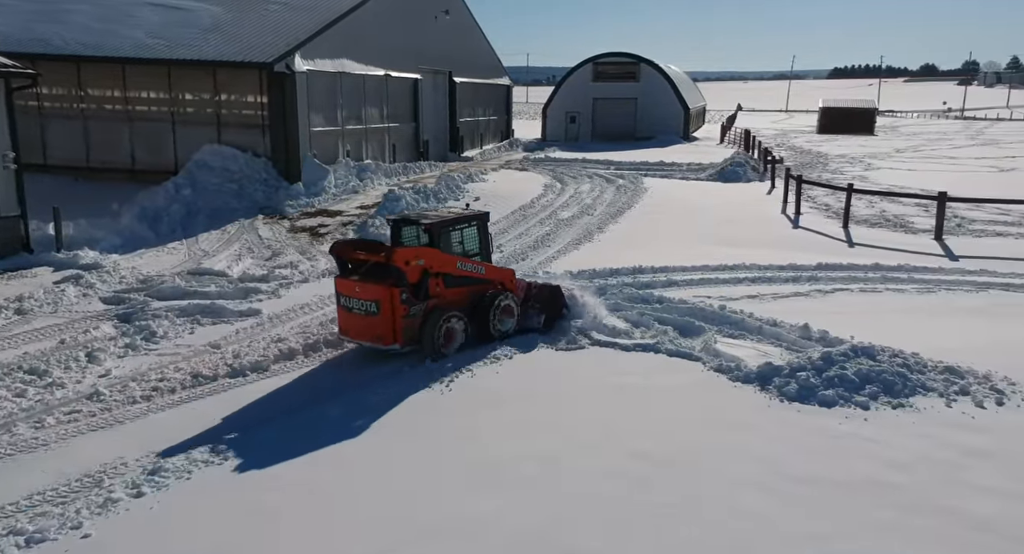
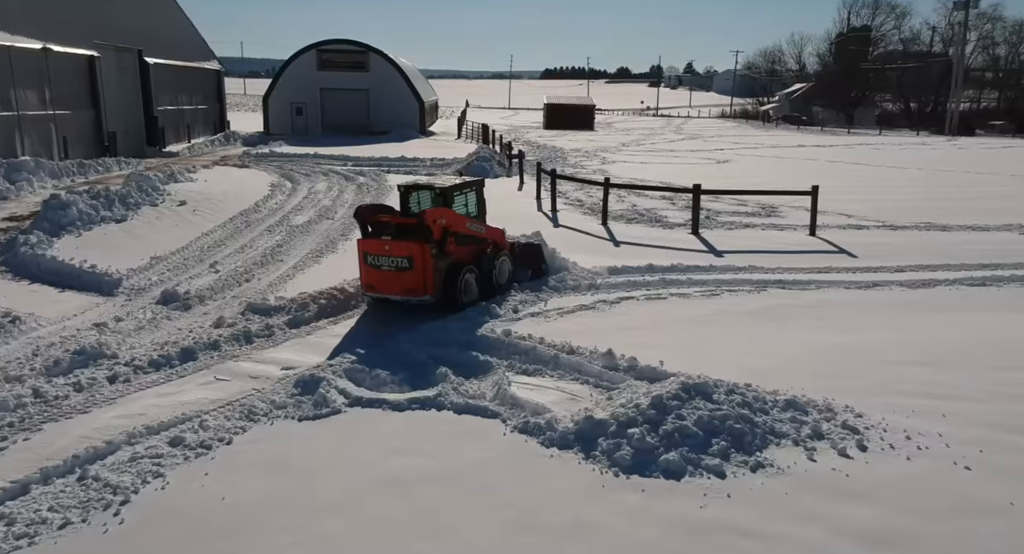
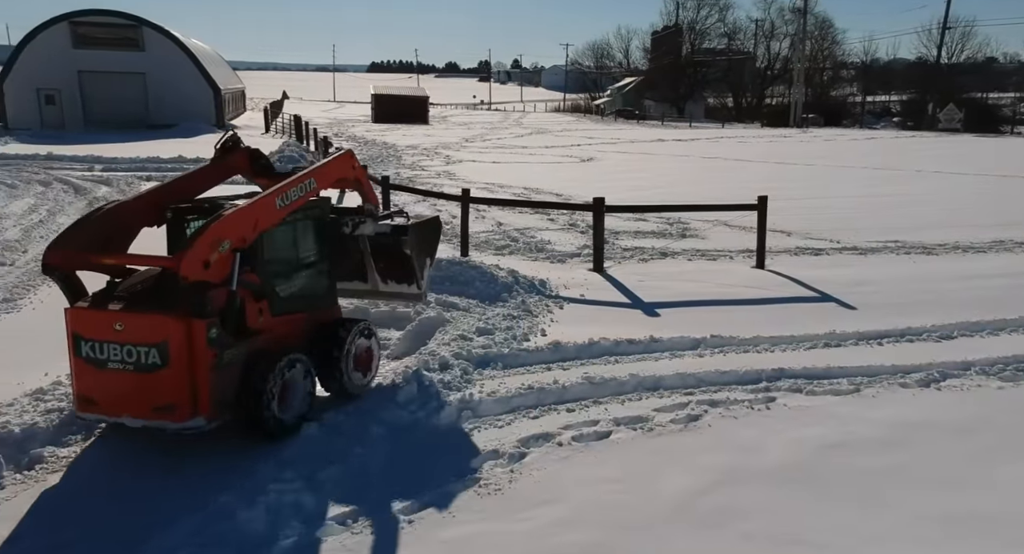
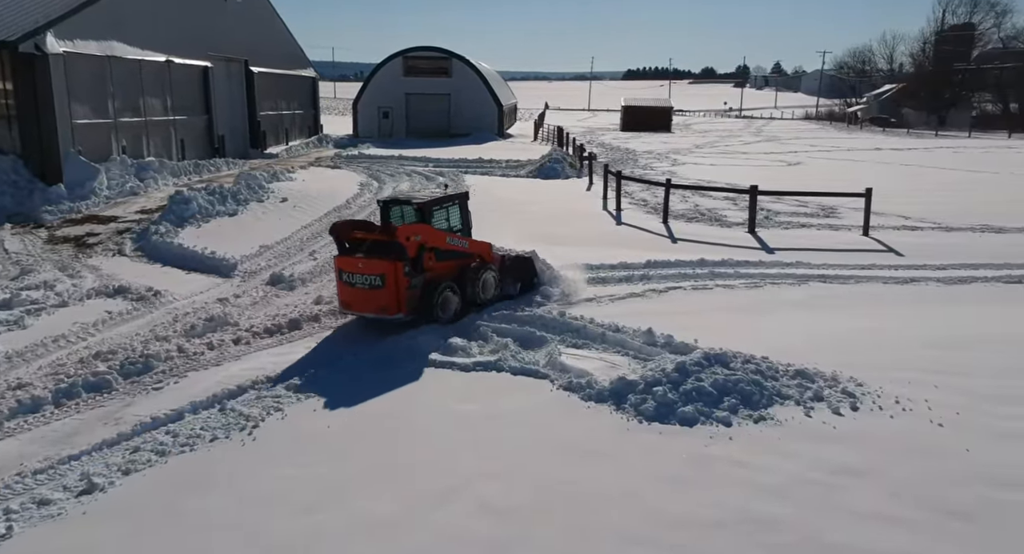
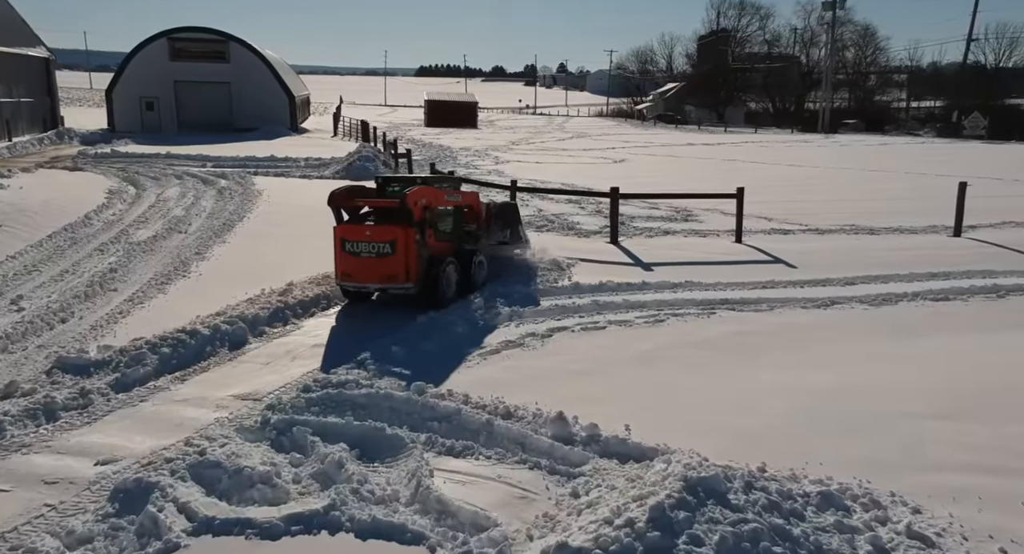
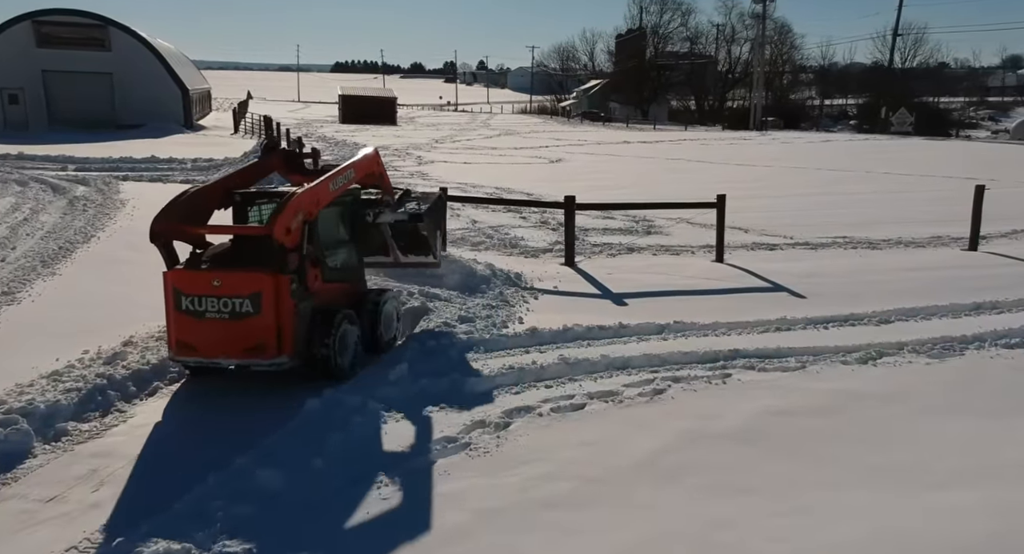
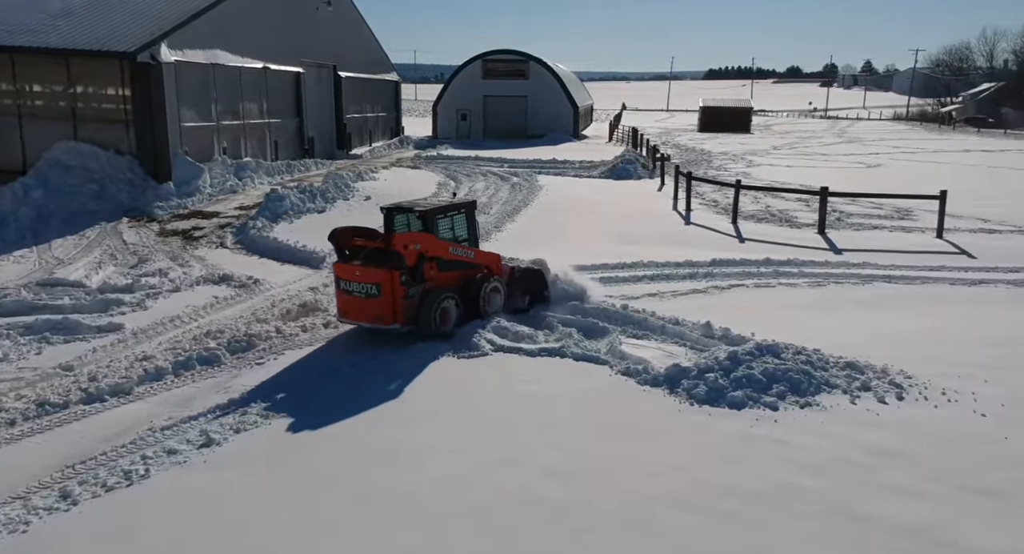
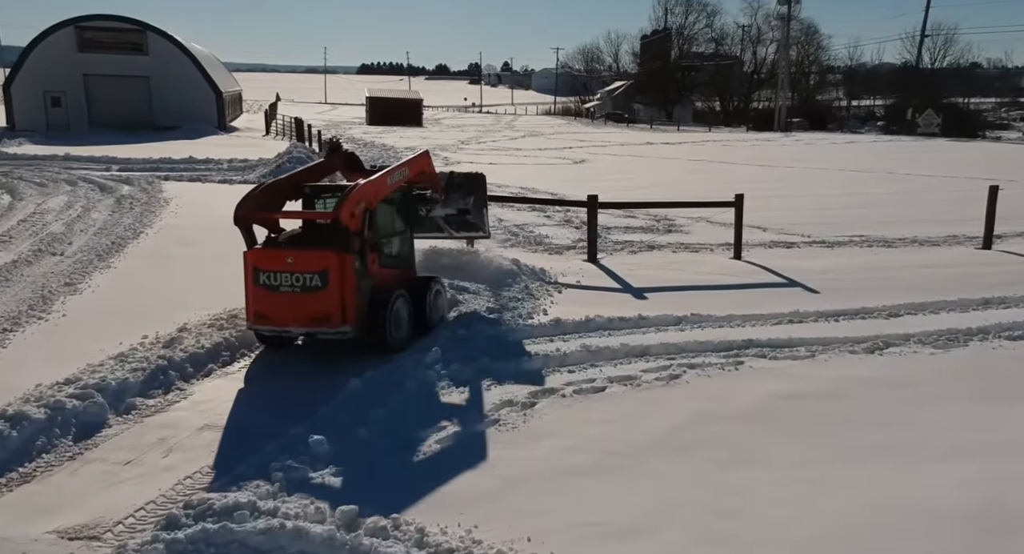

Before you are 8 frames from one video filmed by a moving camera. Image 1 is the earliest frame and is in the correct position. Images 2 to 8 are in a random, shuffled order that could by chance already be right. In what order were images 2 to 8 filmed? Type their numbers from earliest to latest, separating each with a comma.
7, 4, 2, 5, 8, 6, 3
